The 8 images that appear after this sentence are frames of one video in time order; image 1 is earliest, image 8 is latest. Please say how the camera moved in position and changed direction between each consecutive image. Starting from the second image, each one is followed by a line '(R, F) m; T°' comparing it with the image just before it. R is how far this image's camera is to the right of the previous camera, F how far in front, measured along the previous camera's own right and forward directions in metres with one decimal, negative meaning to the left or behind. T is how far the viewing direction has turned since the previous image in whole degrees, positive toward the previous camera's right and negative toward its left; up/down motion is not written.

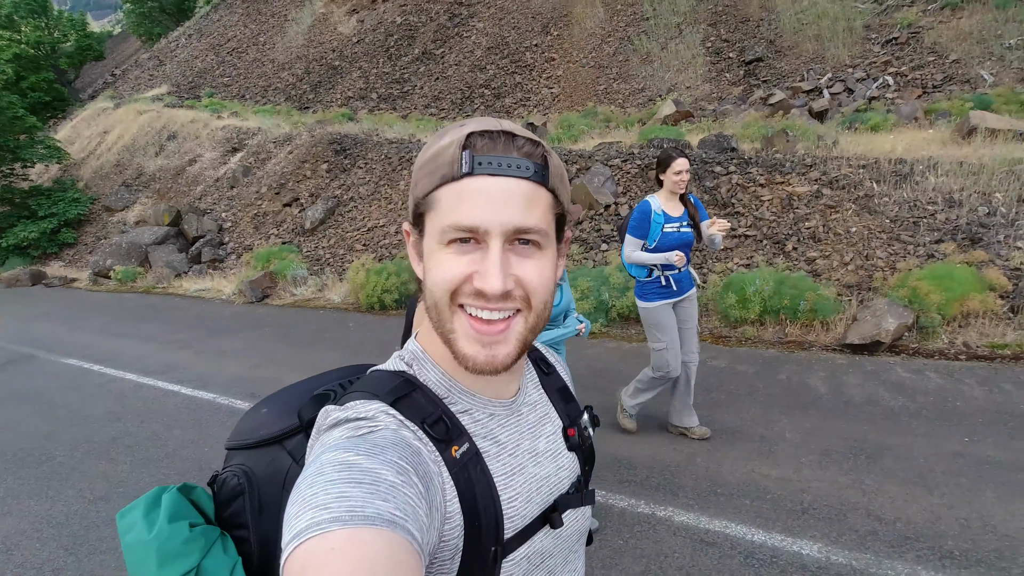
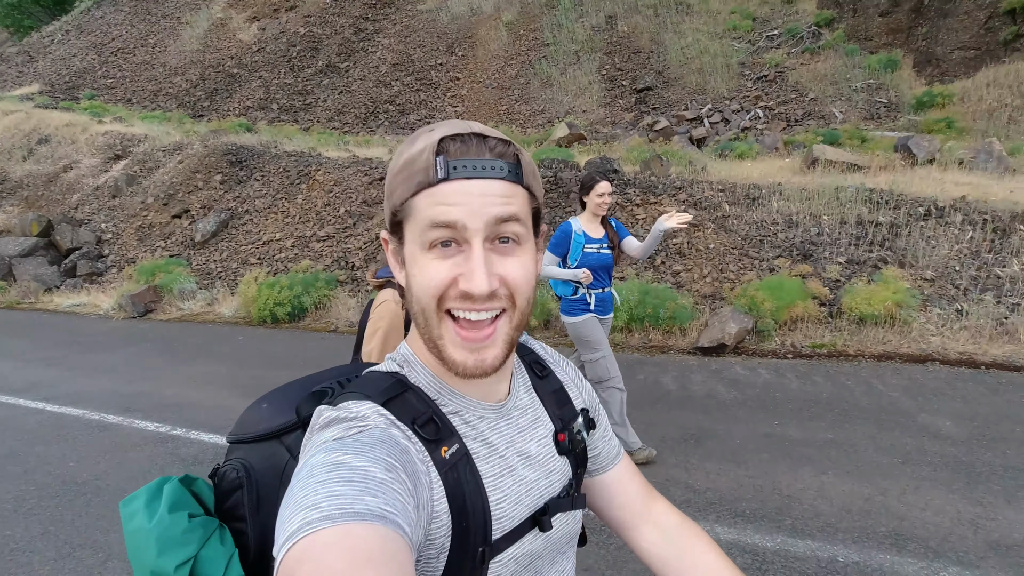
(+0.3, -0.3) m; +8°
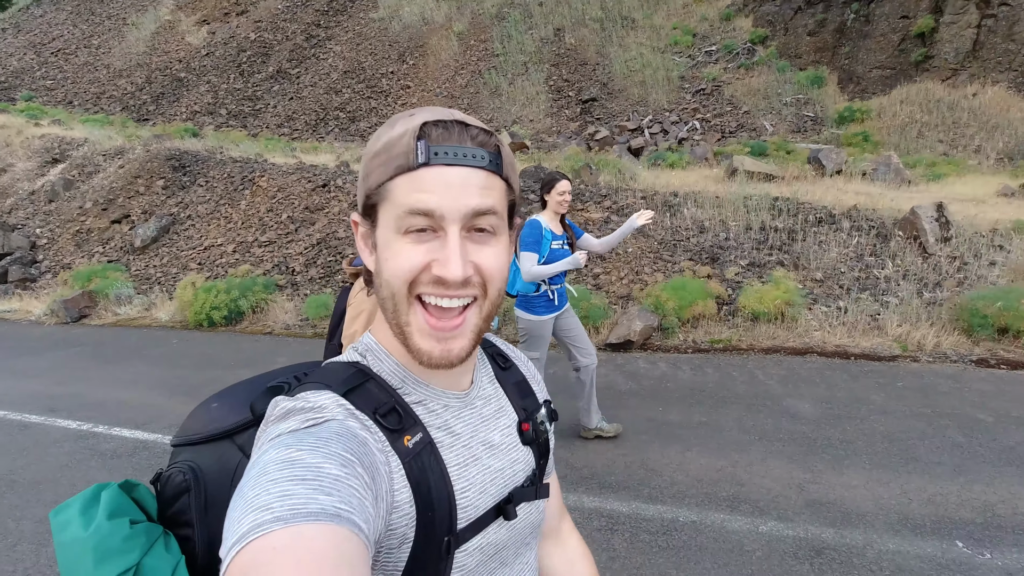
(+0.4, -0.3) m; +3°
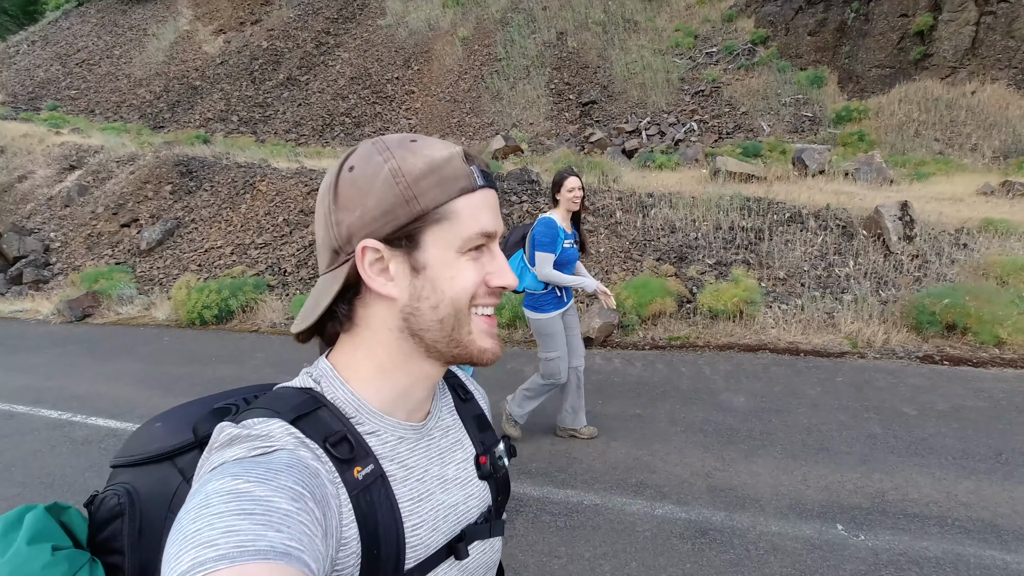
(+0.6, -0.2) m; -2°
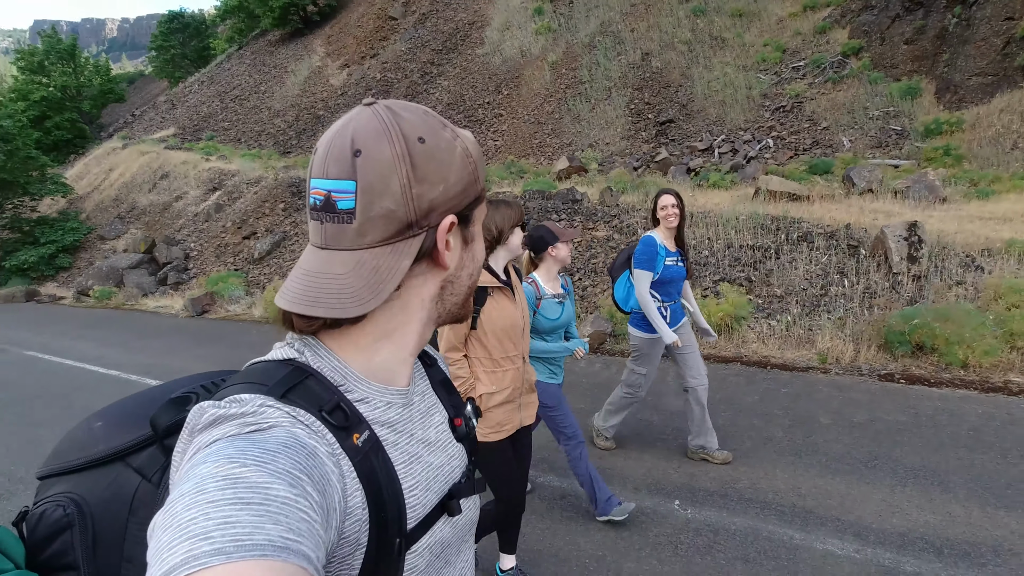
(+1.3, -0.7) m; -11°
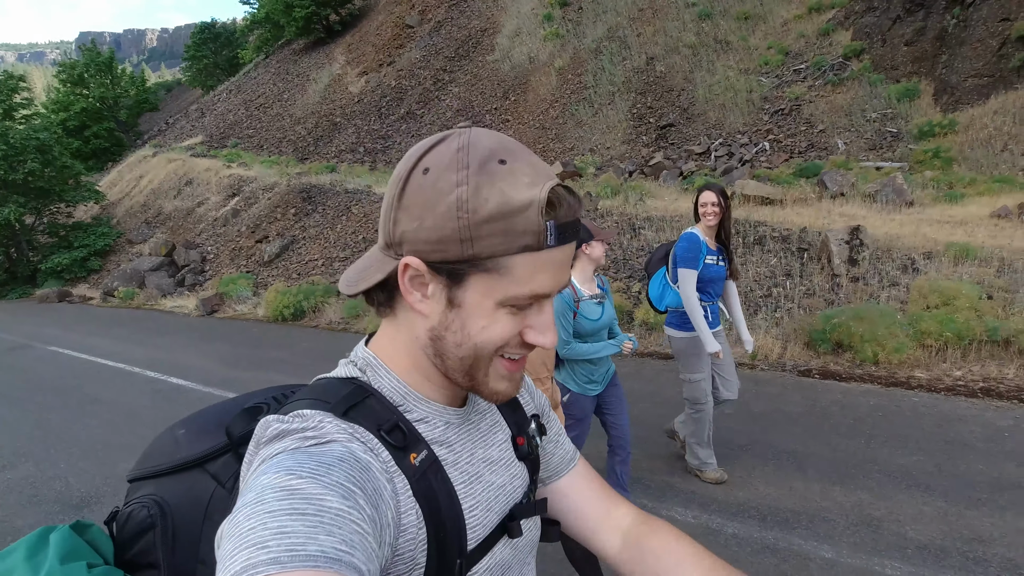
(+0.8, -0.5) m; -3°
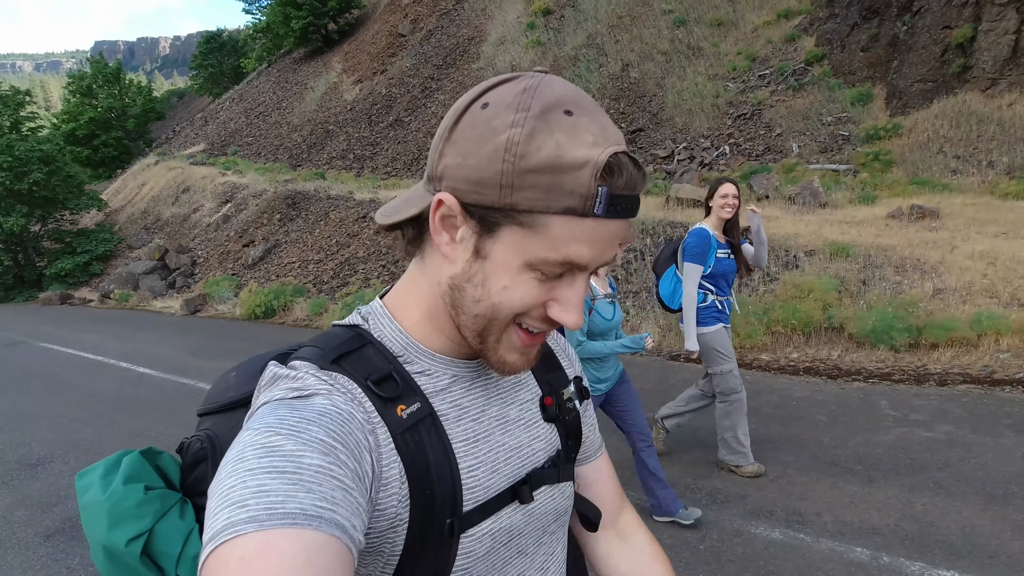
(+1.1, -0.8) m; -1°
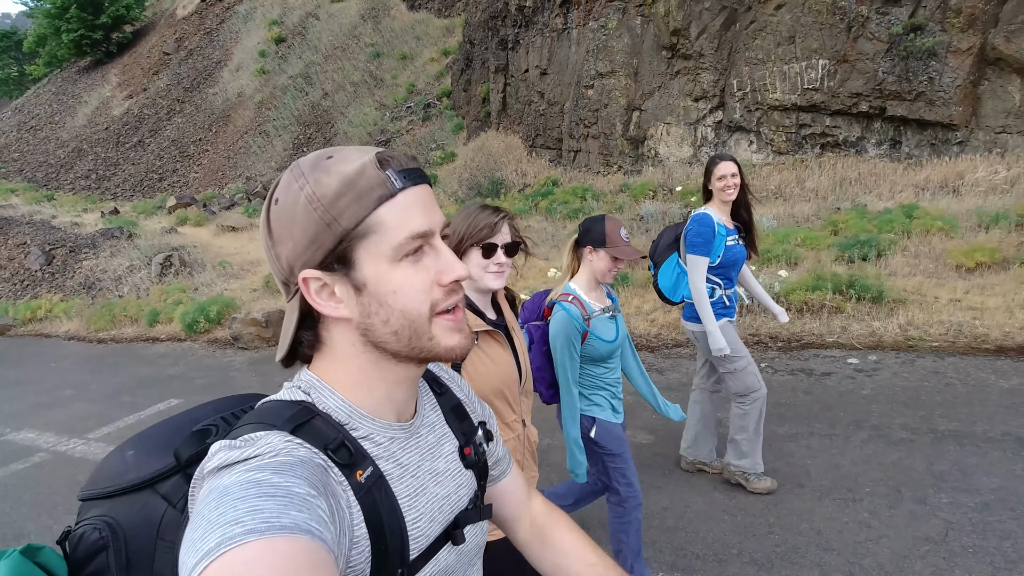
(+2.4, -1.2) m; +2°
